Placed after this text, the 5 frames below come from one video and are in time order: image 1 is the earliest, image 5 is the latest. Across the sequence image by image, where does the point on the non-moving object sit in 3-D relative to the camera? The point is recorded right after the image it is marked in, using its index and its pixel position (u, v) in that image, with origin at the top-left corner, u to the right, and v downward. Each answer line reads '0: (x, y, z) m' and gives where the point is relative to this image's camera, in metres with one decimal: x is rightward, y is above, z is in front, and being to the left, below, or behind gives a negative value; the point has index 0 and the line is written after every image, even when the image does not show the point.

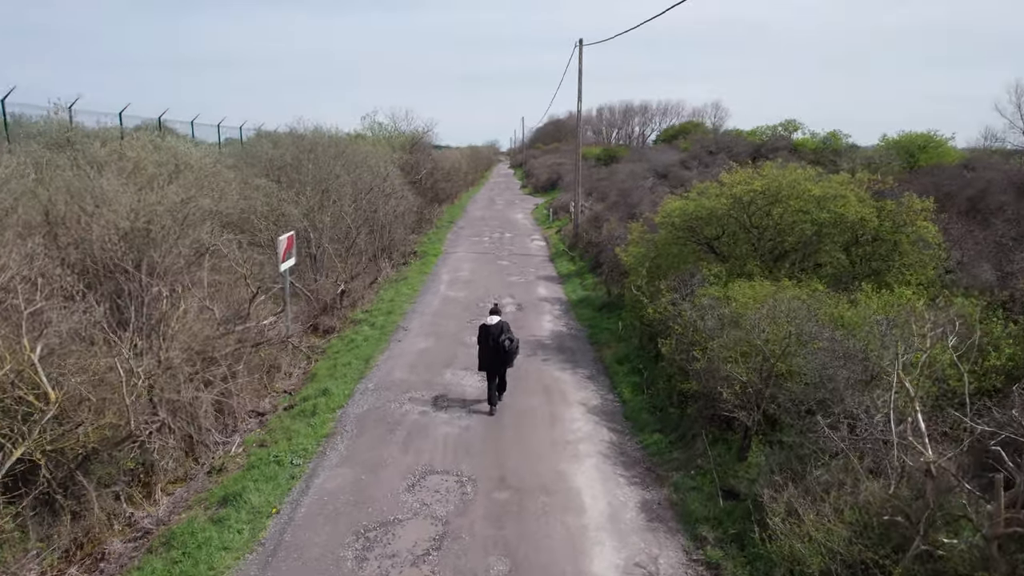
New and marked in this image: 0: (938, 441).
0: (+3.1, -1.1, +4.8) m
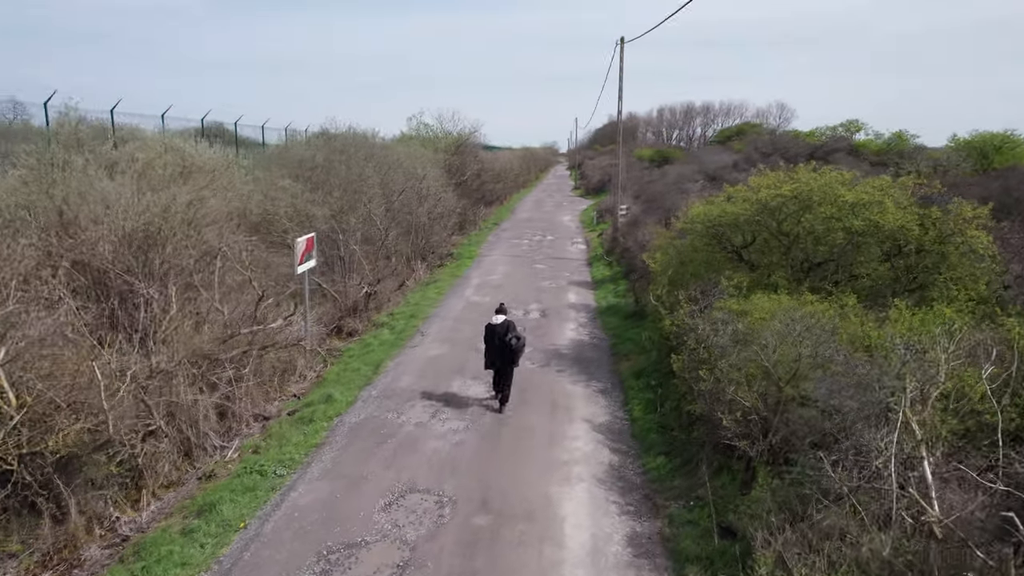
0: (+2.8, -1.3, +4.2) m
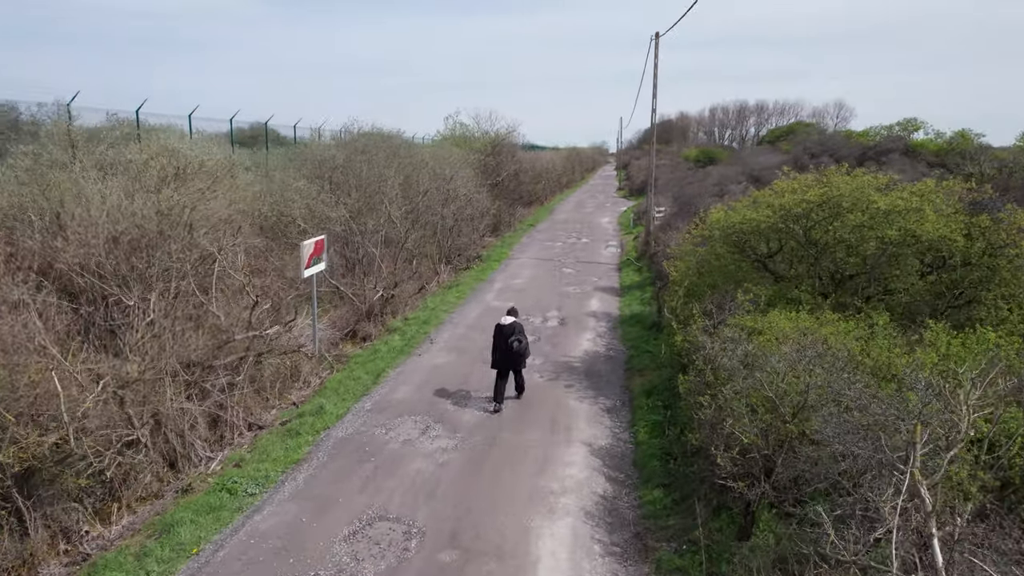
0: (+2.5, -1.4, +3.5) m
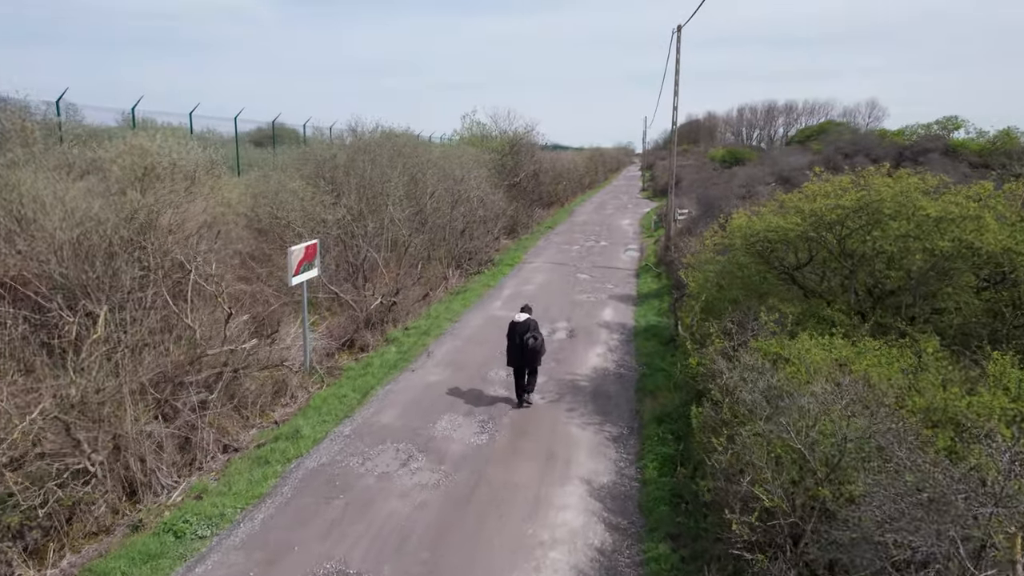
0: (+2.2, -1.6, +2.6) m
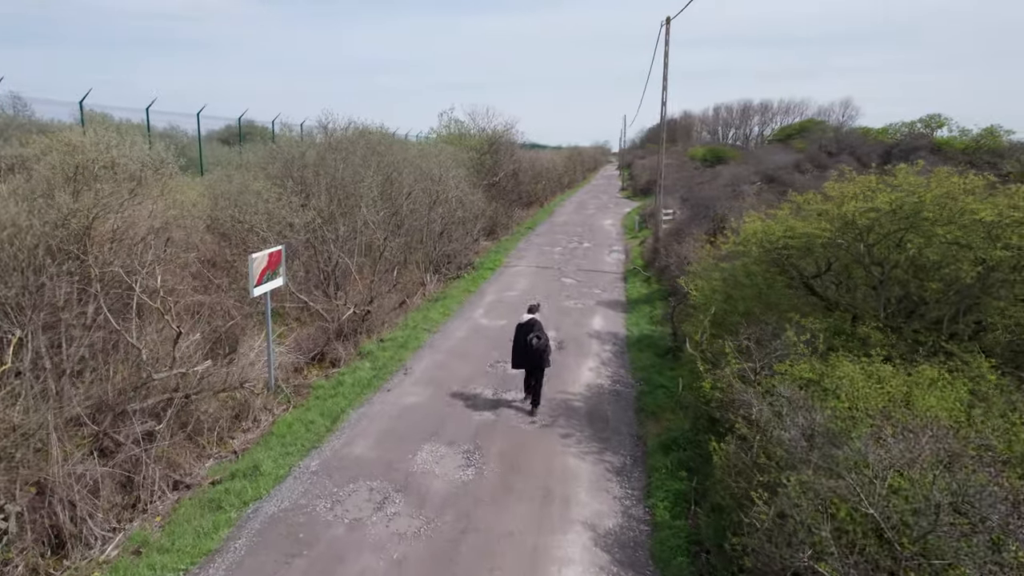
0: (+2.3, -1.7, +1.8) m
